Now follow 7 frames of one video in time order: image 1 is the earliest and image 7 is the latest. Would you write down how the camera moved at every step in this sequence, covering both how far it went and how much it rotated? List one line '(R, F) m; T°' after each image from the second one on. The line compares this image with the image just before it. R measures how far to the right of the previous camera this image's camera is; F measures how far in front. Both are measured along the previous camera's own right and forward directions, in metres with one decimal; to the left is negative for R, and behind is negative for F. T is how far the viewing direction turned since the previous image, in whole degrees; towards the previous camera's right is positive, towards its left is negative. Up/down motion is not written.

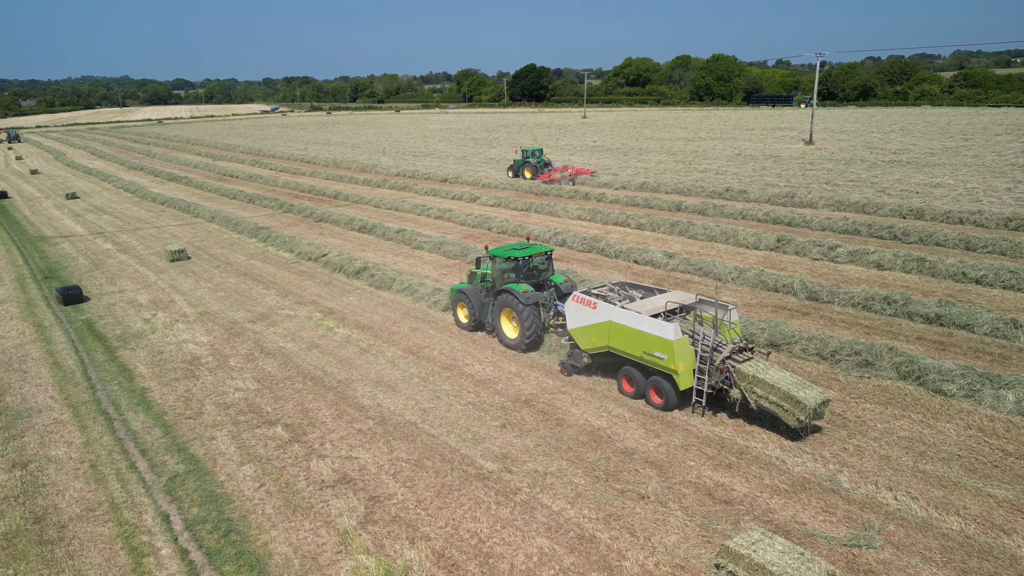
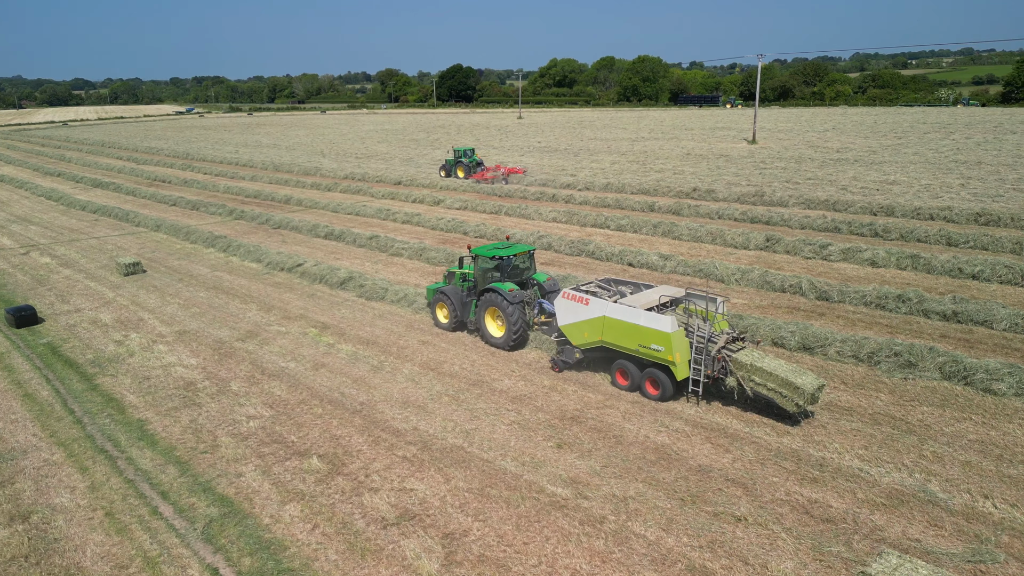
(-1.3, +0.6) m; +6°
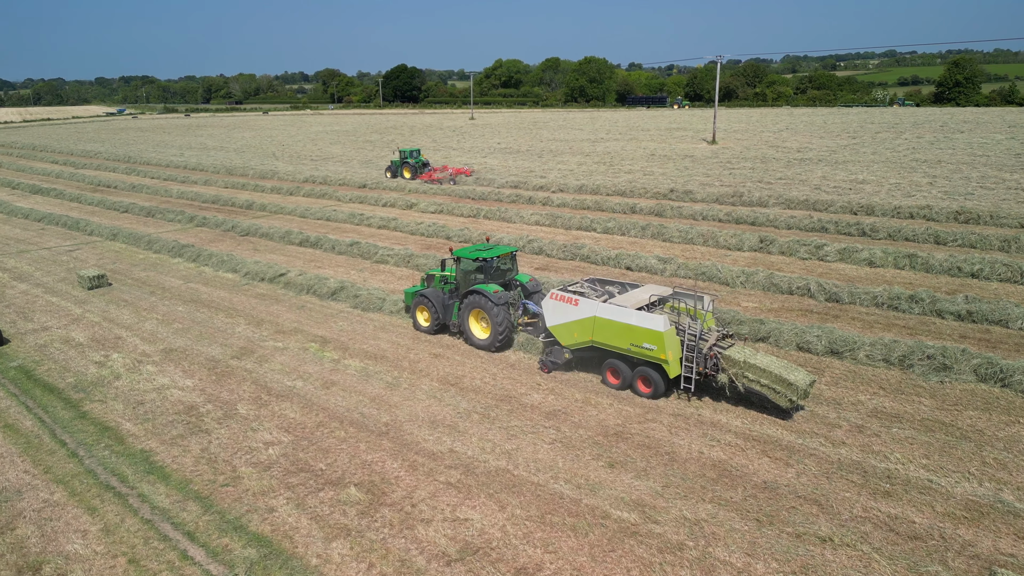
(-1.0, +0.5) m; +4°
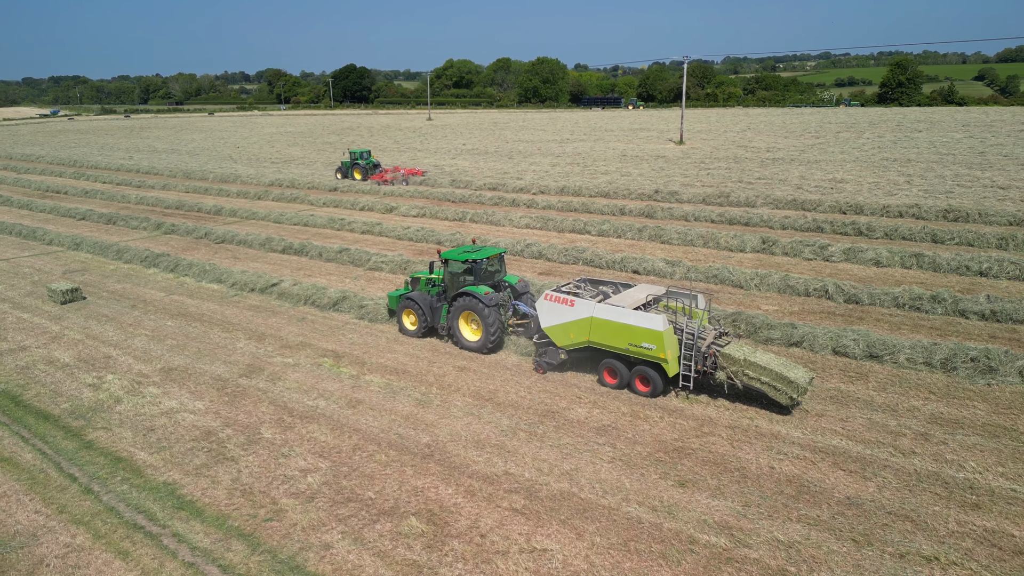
(-1.0, +0.5) m; +4°
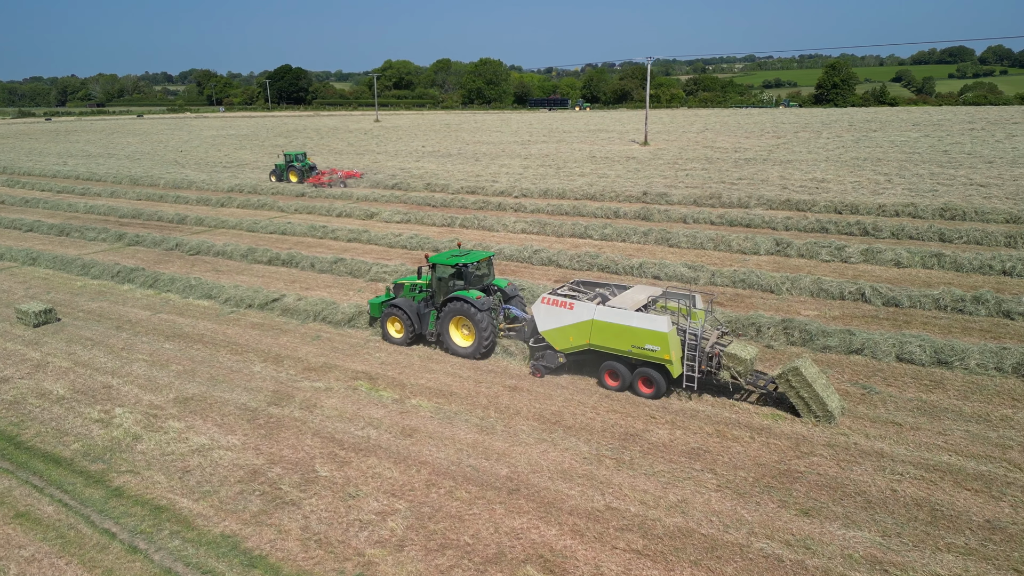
(-1.4, +0.7) m; +5°
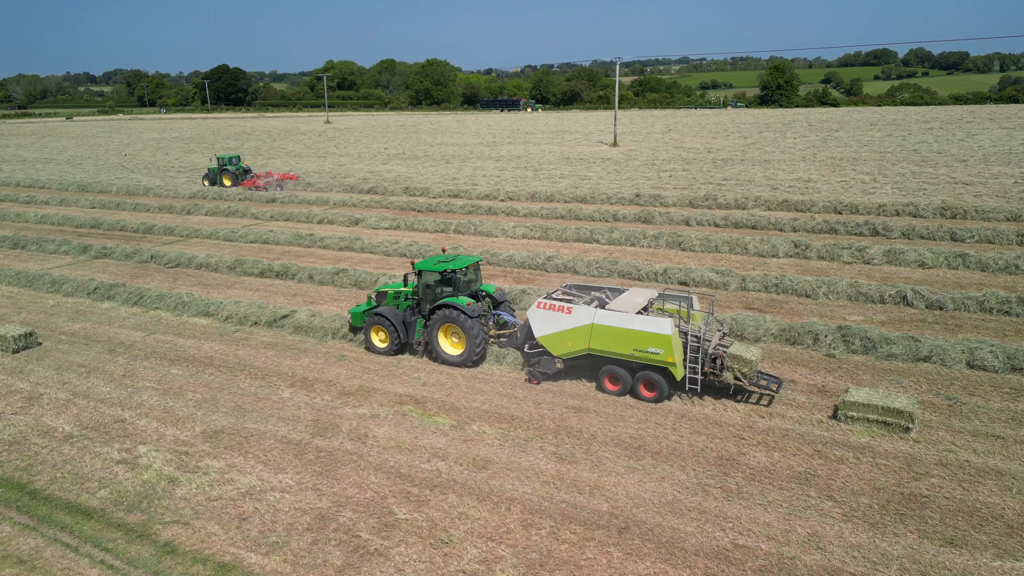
(-1.4, +0.7) m; +4°
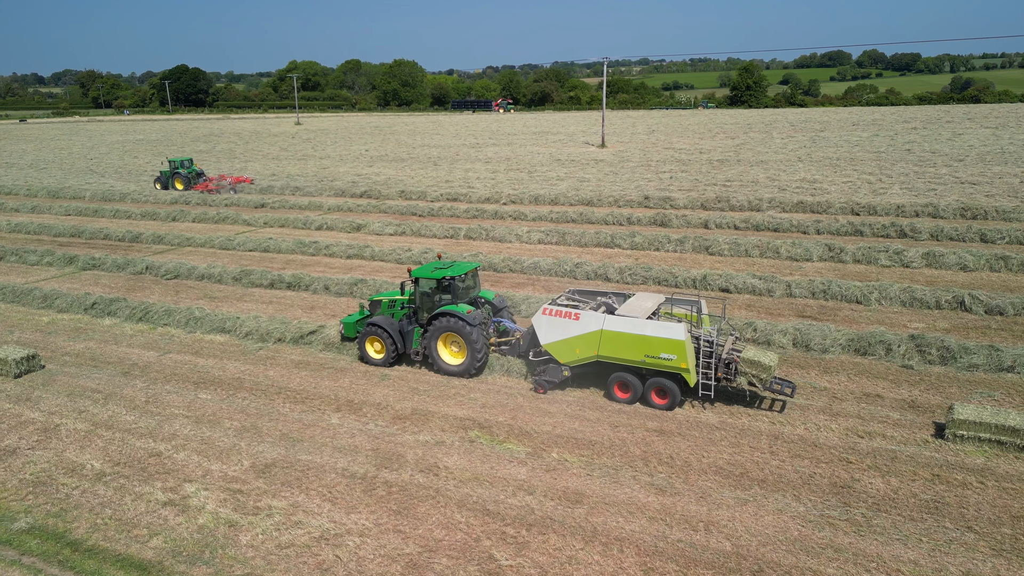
(-1.2, +0.7) m; +3°
